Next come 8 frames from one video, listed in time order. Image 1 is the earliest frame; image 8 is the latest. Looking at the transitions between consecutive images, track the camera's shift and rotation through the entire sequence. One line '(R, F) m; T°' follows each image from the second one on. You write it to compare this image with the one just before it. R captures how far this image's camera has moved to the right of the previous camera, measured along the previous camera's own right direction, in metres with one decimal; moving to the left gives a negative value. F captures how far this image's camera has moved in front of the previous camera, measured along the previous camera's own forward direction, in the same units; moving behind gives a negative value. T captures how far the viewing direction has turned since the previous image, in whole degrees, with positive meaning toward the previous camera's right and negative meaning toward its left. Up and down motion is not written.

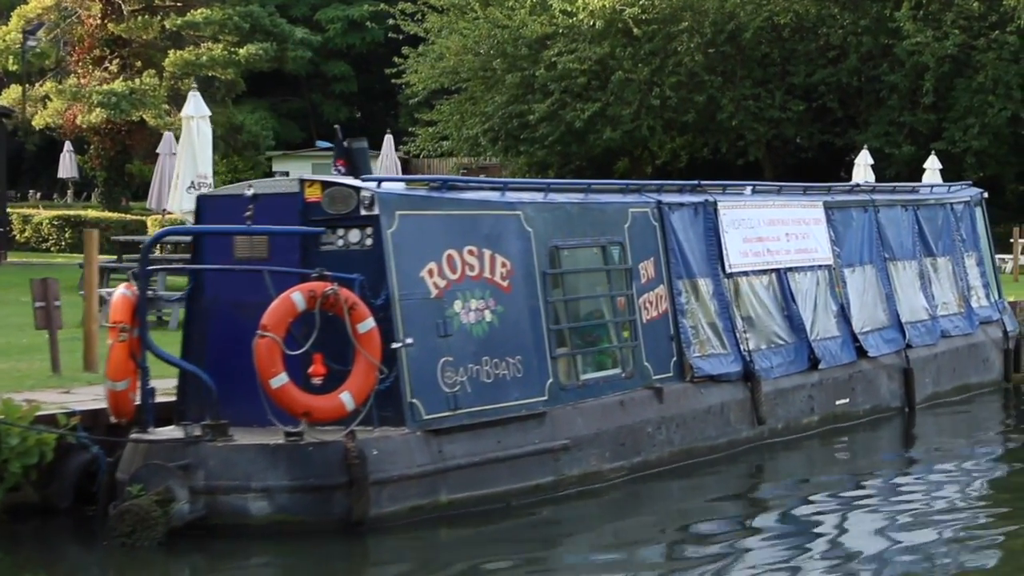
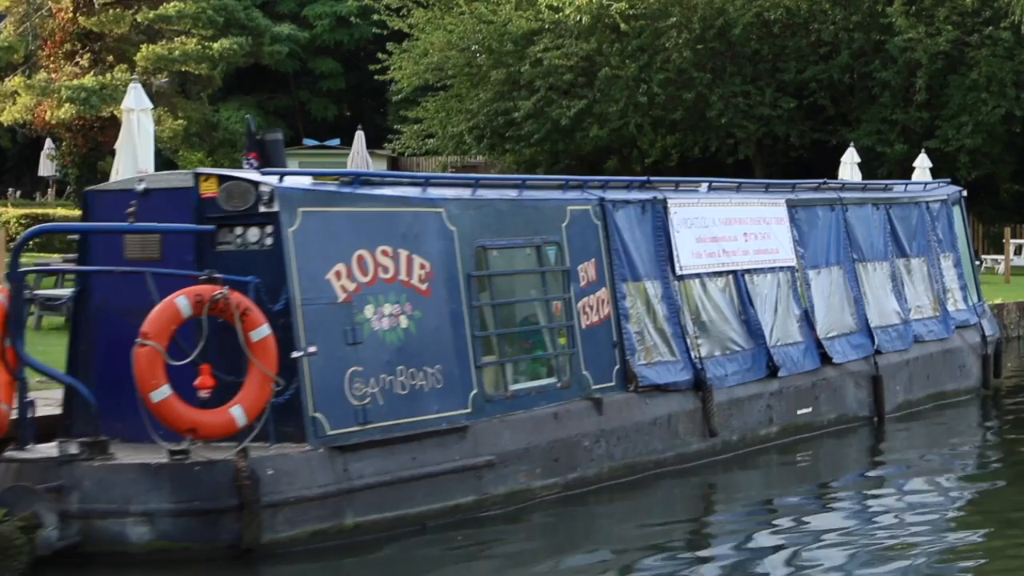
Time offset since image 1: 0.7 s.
(+0.5, +0.7) m; 0°
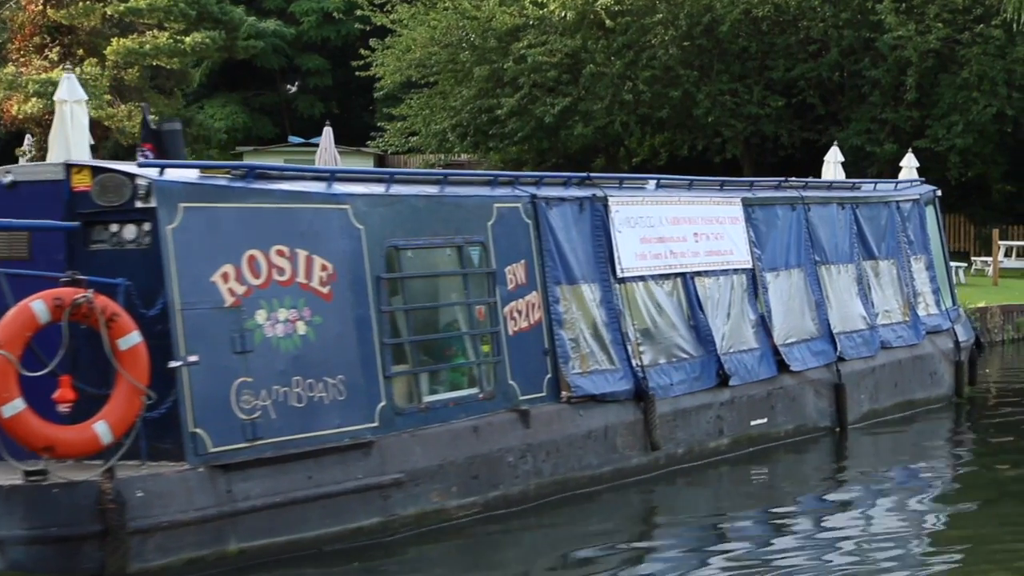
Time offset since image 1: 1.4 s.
(+0.5, +0.7) m; 0°
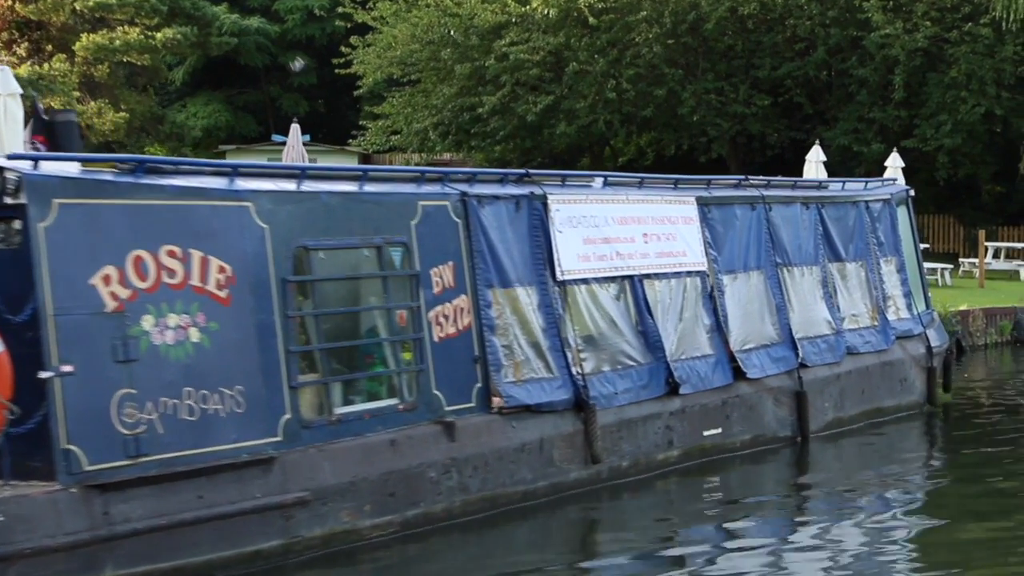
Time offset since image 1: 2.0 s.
(+0.4, +0.6) m; 0°
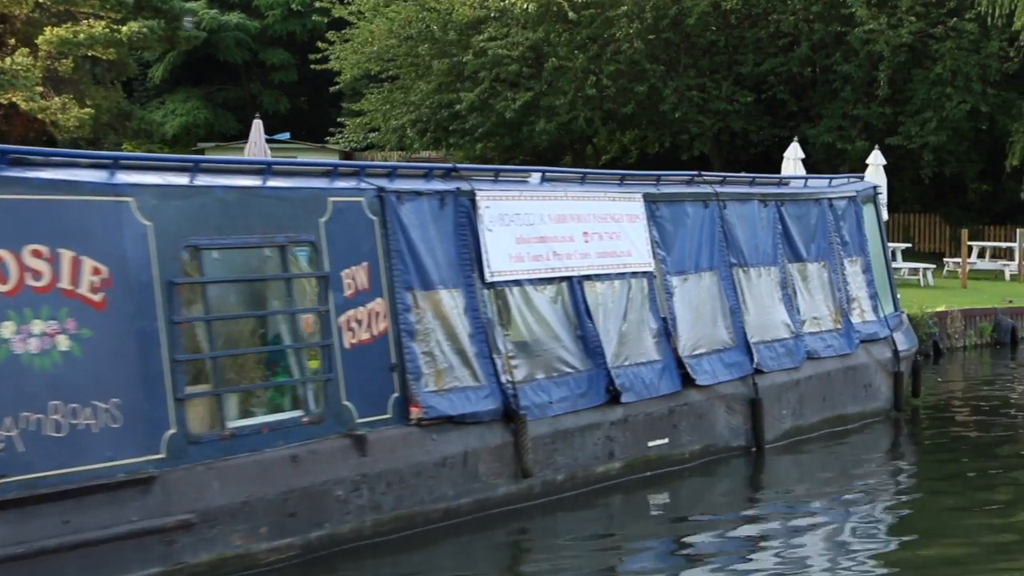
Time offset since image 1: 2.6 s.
(+0.4, +0.6) m; 0°
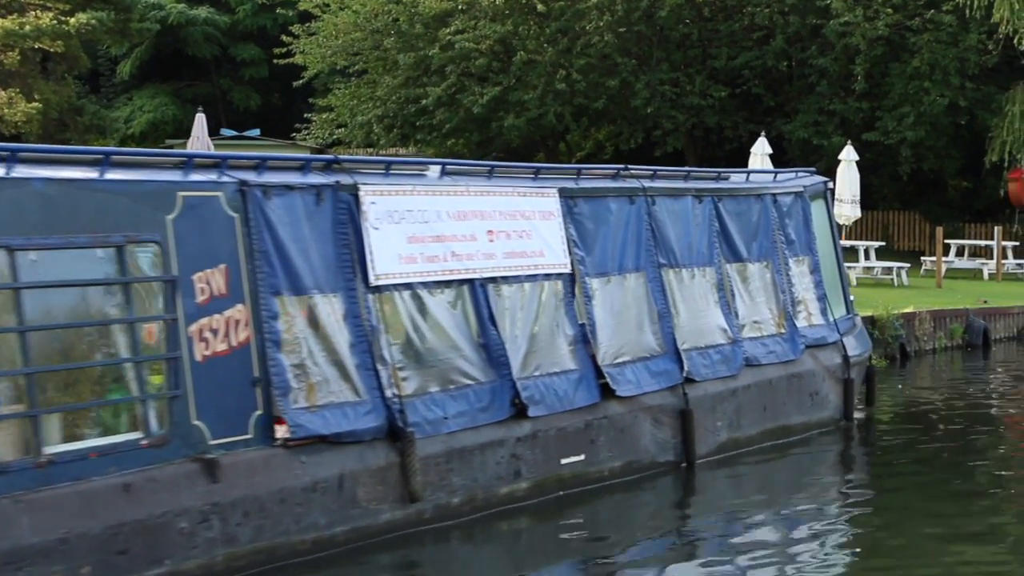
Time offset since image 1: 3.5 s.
(+0.6, +0.9) m; 0°
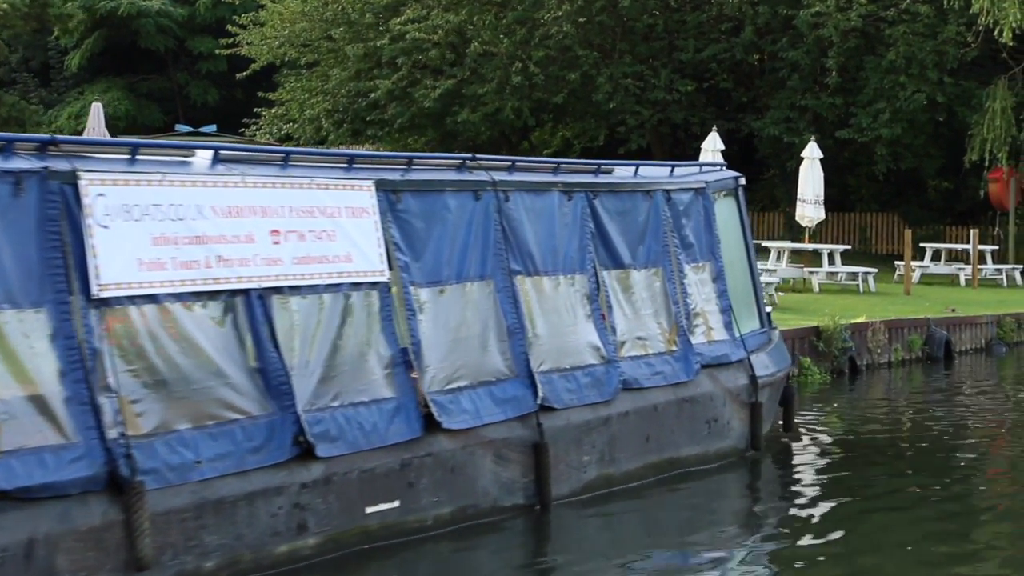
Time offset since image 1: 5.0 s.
(+1.1, +1.6) m; 0°
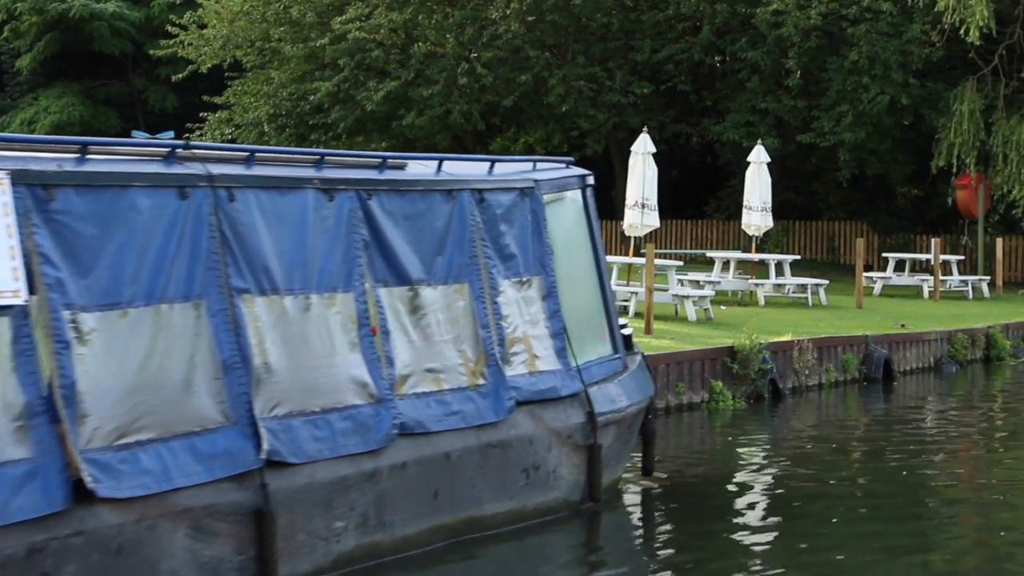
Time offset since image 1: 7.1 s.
(+1.4, +2.0) m; 0°
